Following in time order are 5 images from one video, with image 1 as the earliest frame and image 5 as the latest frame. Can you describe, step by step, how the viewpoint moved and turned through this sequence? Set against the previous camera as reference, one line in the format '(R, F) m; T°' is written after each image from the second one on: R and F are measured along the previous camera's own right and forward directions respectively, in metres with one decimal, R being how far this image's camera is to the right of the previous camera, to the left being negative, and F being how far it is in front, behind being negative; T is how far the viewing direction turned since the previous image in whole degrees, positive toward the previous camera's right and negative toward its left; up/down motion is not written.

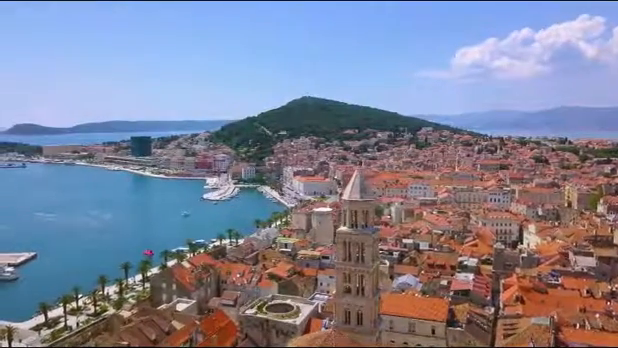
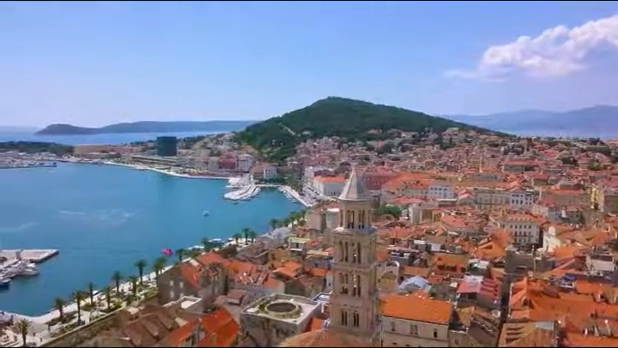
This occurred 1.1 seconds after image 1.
(+1.9, 0.0) m; -3°
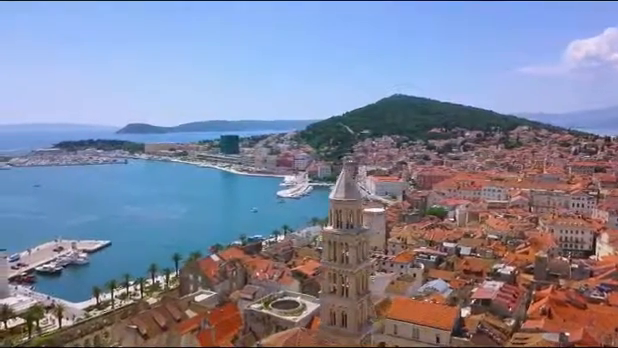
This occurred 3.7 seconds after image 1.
(+4.9, +0.2) m; -9°
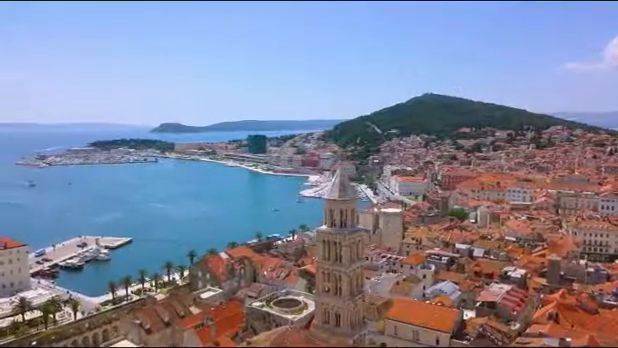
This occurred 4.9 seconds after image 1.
(+2.3, 0.0) m; -4°
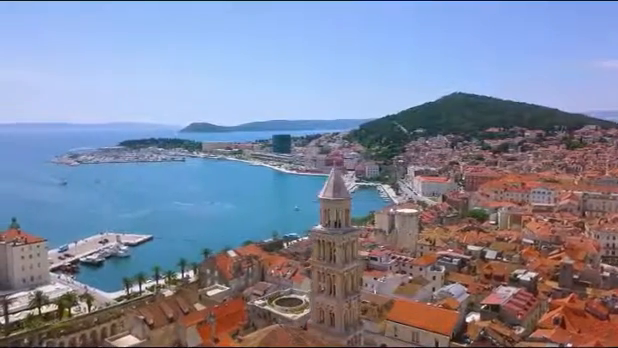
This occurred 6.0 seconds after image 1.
(+2.1, +0.1) m; -4°
